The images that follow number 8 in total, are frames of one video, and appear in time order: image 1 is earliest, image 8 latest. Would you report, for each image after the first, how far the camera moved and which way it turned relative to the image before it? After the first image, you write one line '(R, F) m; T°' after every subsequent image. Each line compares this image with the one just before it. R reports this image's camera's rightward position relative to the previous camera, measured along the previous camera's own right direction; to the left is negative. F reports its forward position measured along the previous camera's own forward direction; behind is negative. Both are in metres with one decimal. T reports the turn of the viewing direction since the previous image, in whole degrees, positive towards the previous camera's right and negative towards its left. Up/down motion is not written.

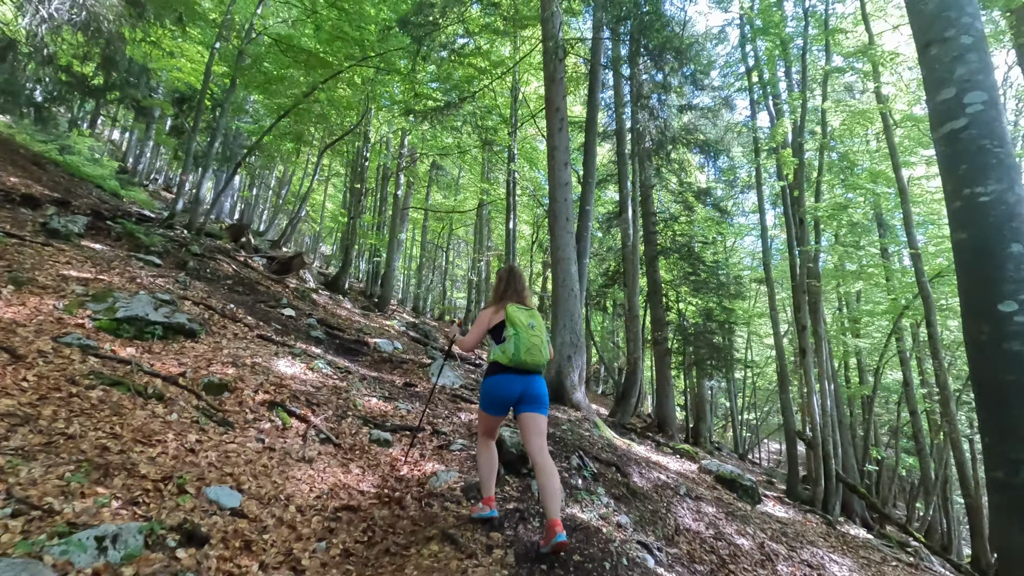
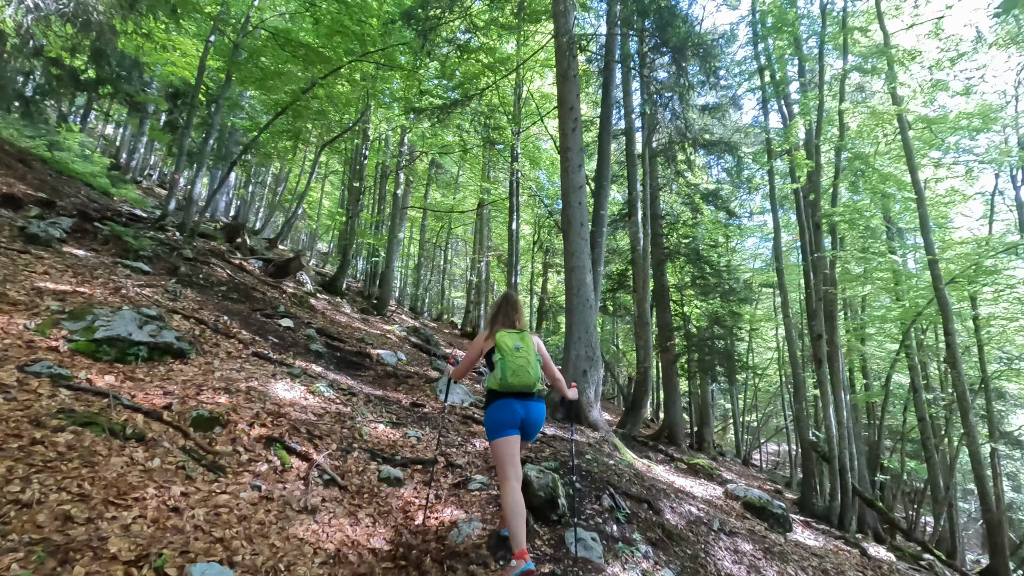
(-0.2, +0.4) m; 0°
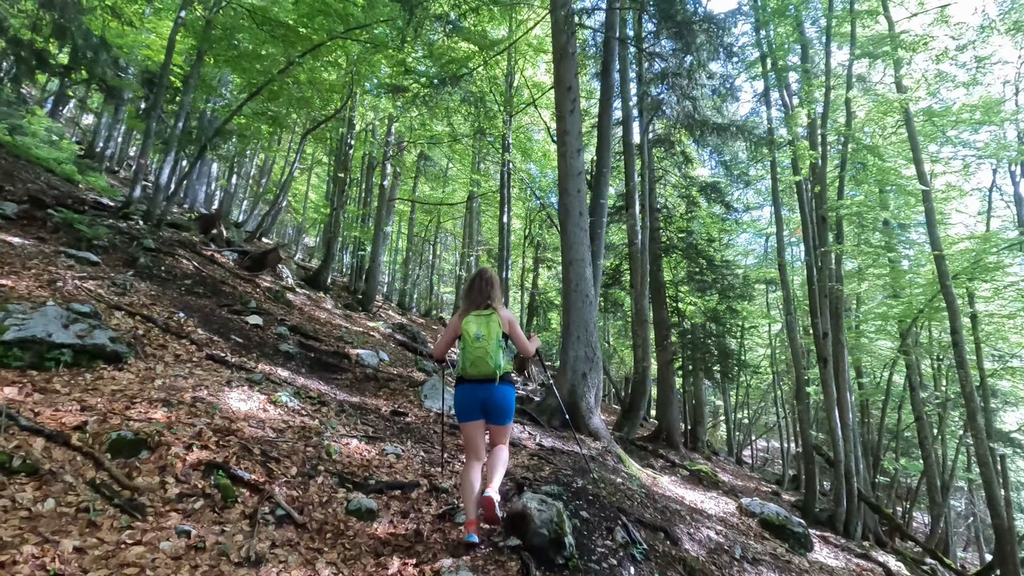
(0.0, +0.5) m; +1°
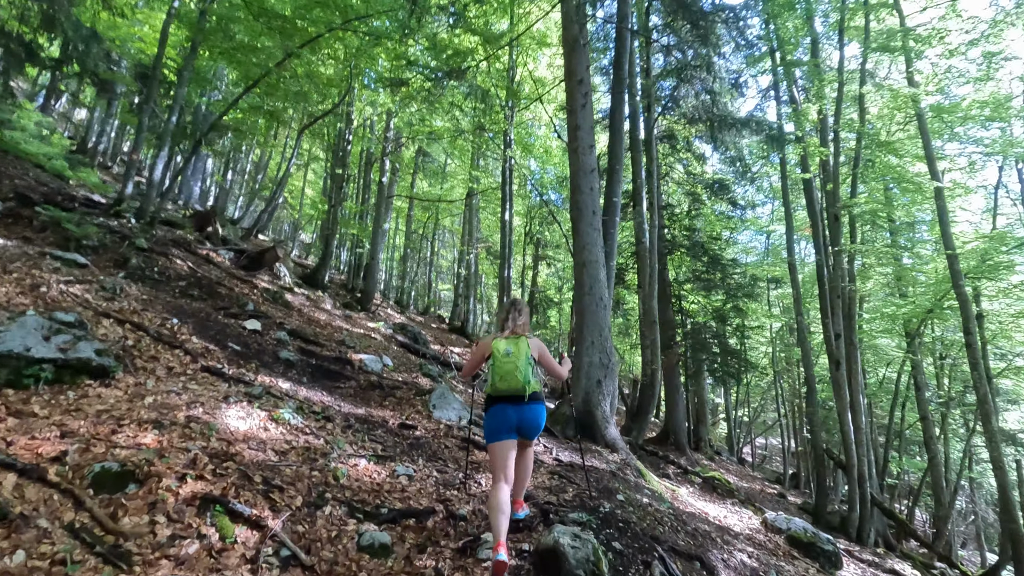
(-0.1, +0.3) m; 0°
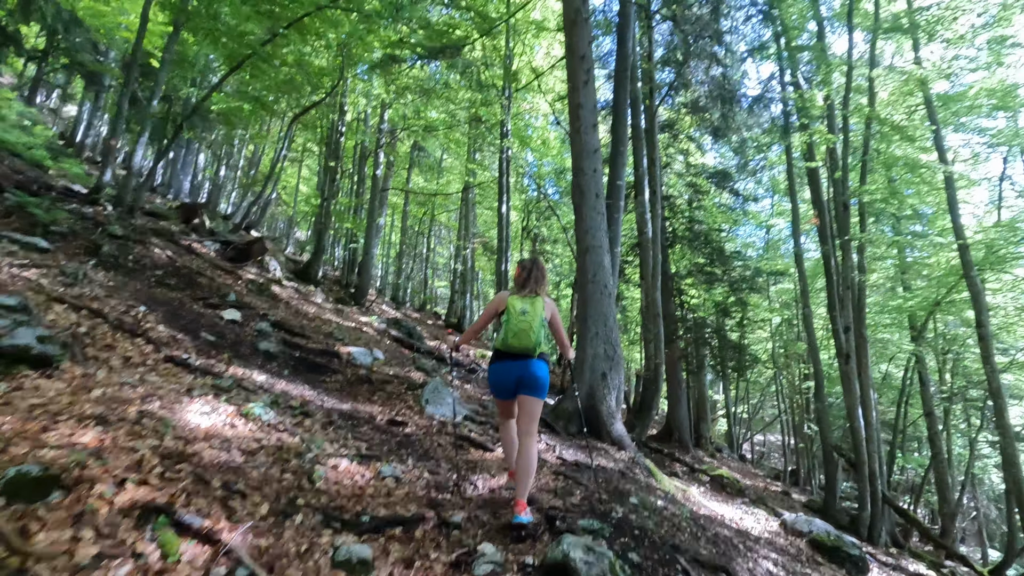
(0.0, +0.4) m; 0°
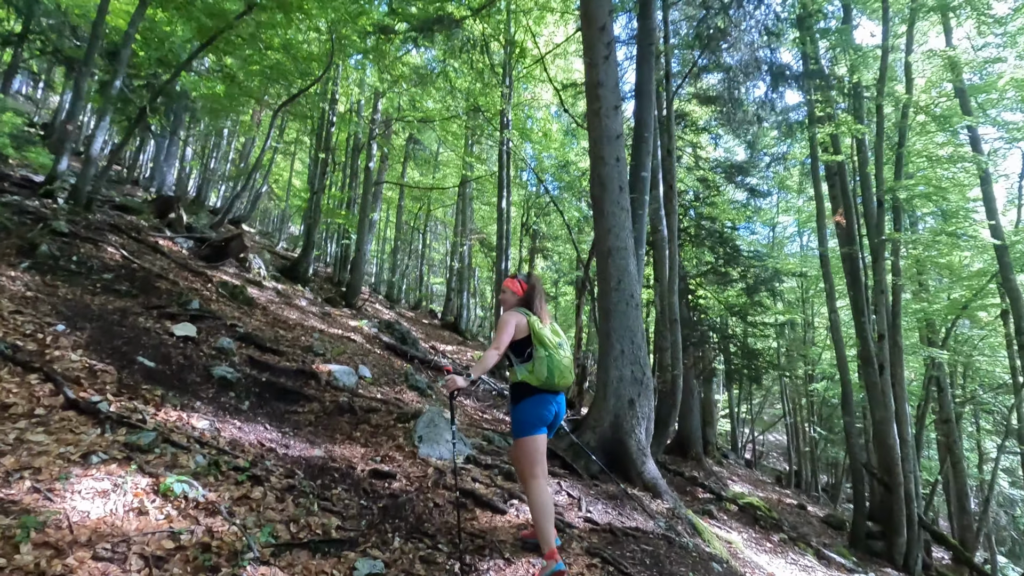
(-0.1, +0.8) m; 0°
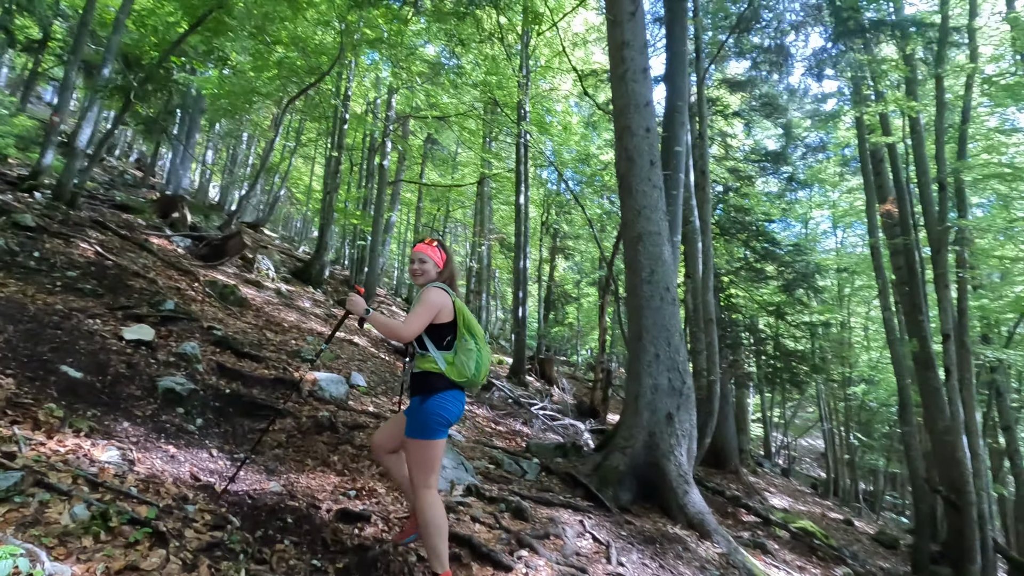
(+0.1, +0.7) m; -2°
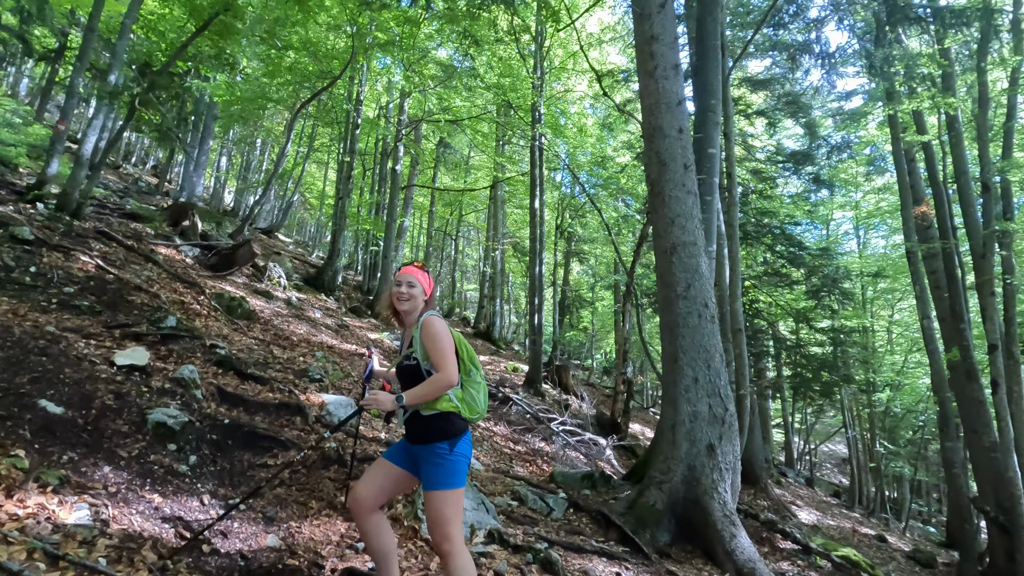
(-0.1, +0.3) m; -1°
